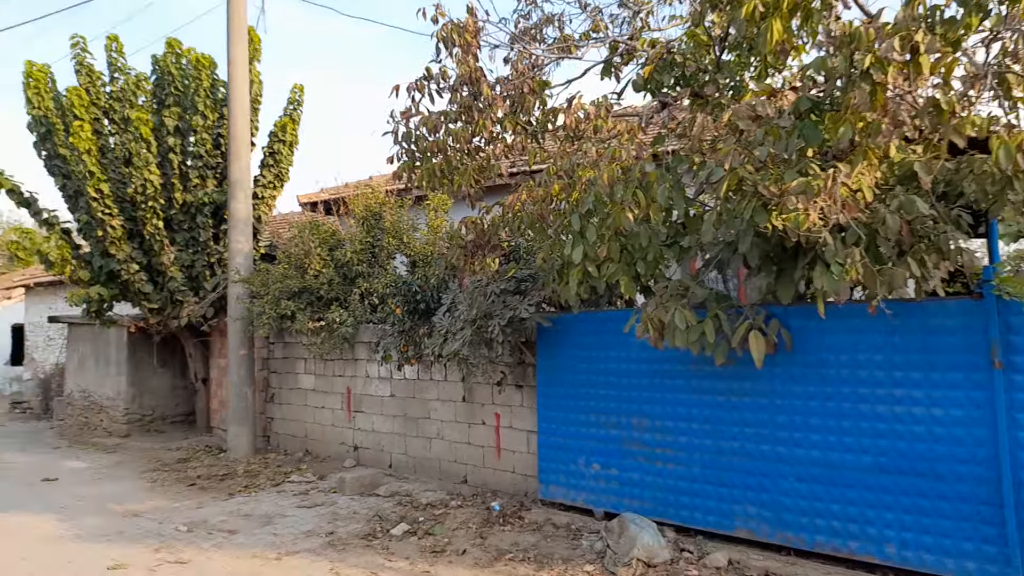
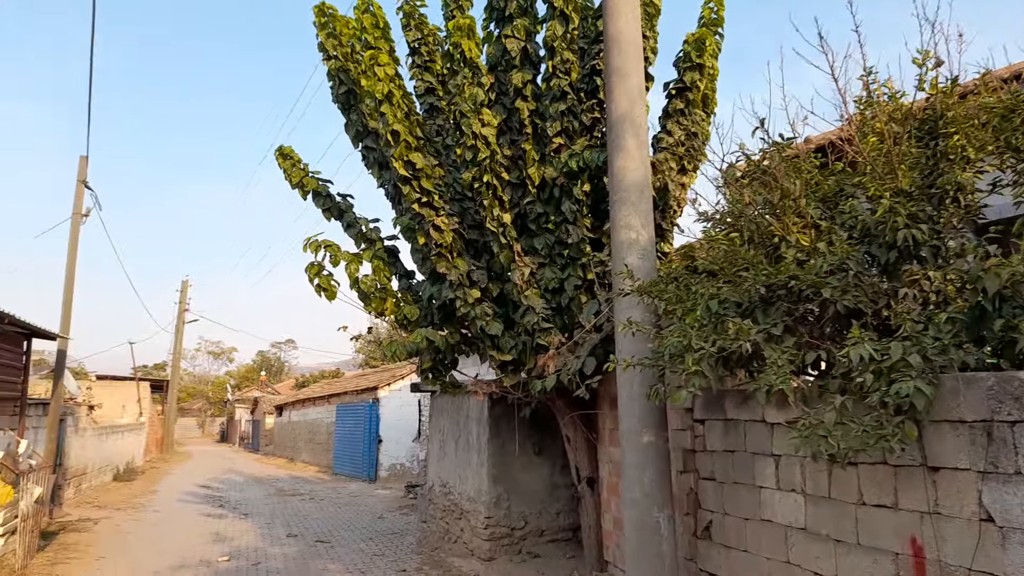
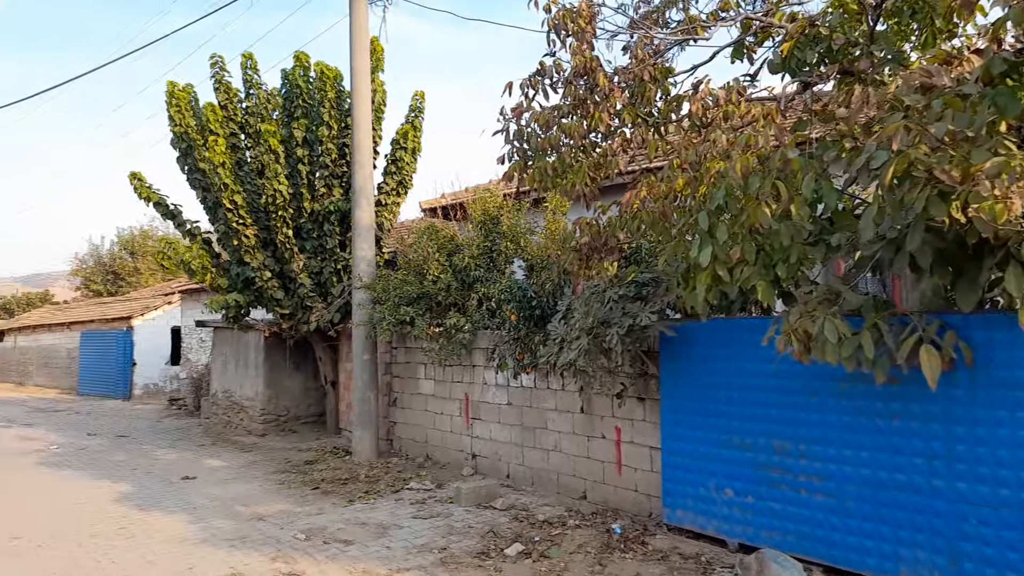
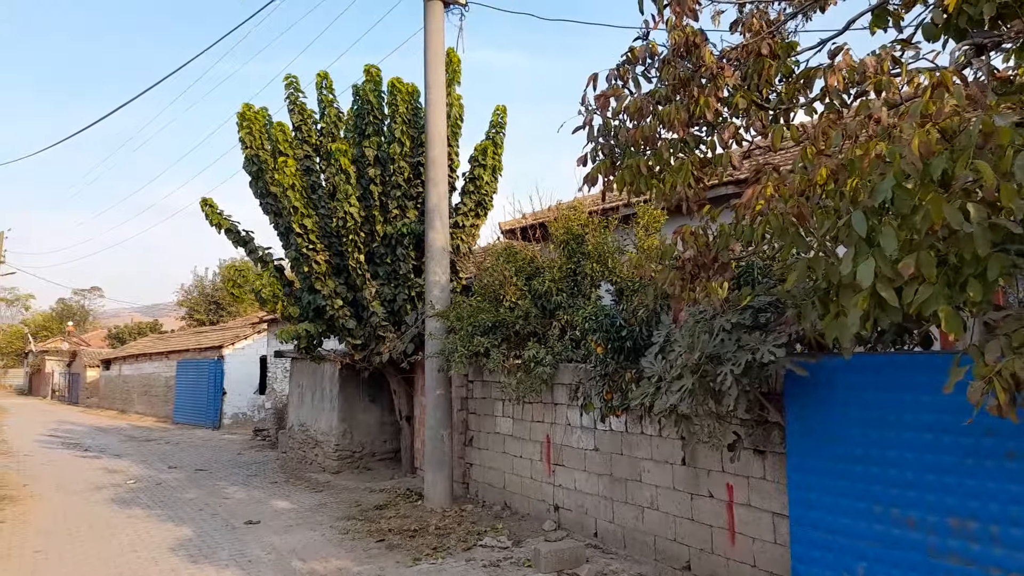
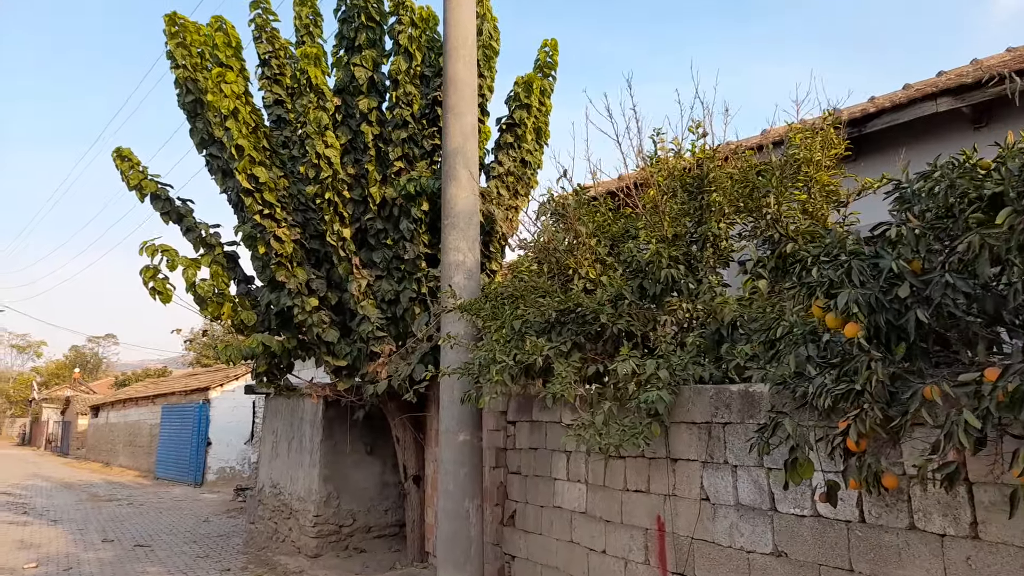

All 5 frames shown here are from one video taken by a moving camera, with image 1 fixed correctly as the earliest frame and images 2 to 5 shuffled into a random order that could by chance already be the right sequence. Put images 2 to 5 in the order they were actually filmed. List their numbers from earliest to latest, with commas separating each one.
3, 4, 5, 2
